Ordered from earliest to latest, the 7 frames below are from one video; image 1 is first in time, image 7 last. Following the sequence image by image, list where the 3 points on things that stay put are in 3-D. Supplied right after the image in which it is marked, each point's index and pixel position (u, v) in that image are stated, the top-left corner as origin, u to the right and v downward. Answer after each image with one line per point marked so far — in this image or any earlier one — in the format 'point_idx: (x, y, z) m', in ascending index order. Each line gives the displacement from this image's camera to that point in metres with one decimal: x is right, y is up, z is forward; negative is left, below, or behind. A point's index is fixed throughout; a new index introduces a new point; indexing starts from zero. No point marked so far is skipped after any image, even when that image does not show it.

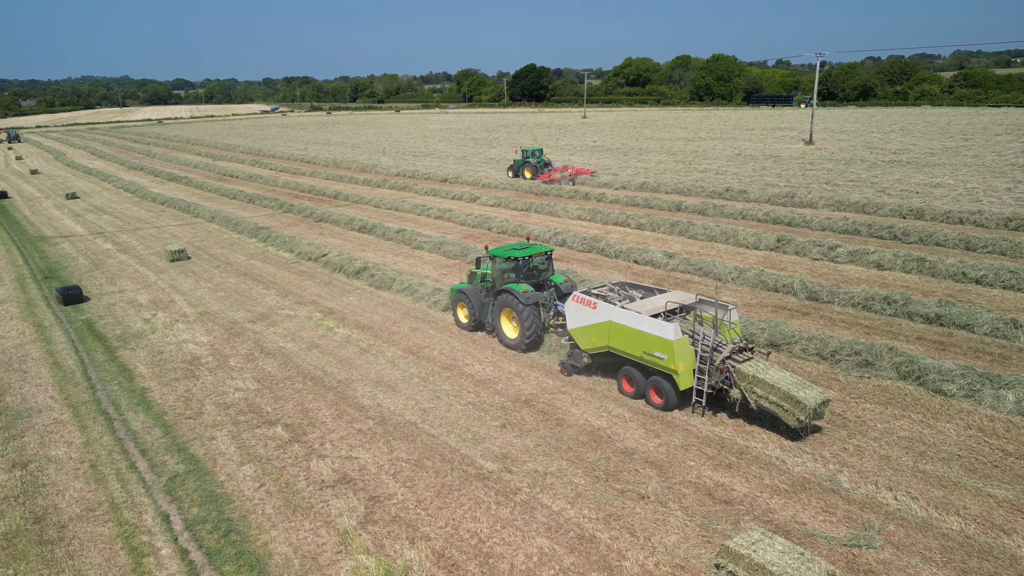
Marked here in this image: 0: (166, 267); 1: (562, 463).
0: (-8.4, +0.5, +17.9) m
1: (+0.5, -1.7, +7.3) m
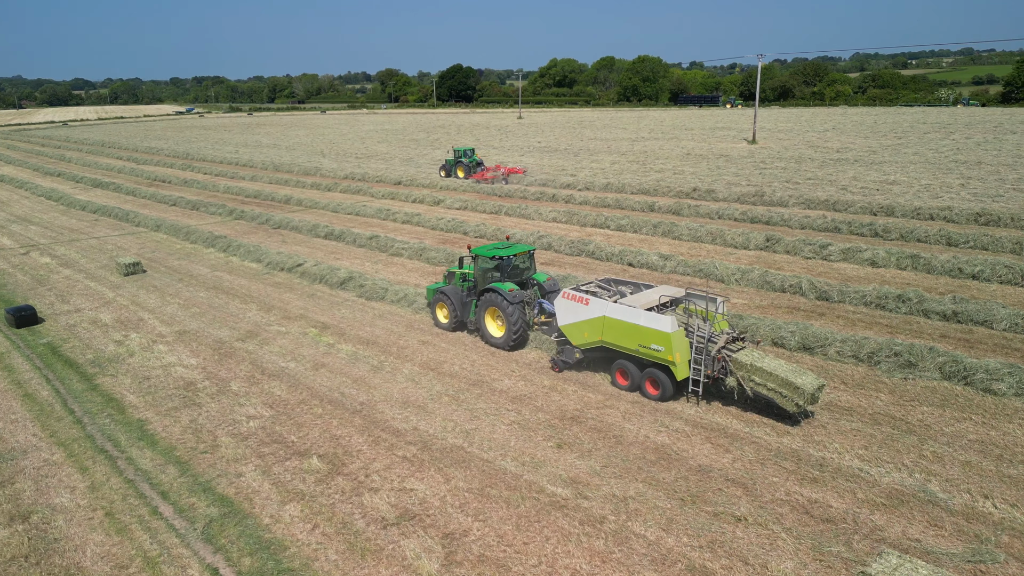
0: (-8.8, +0.1, +16.6) m
1: (+1.2, -1.8, +6.8) m
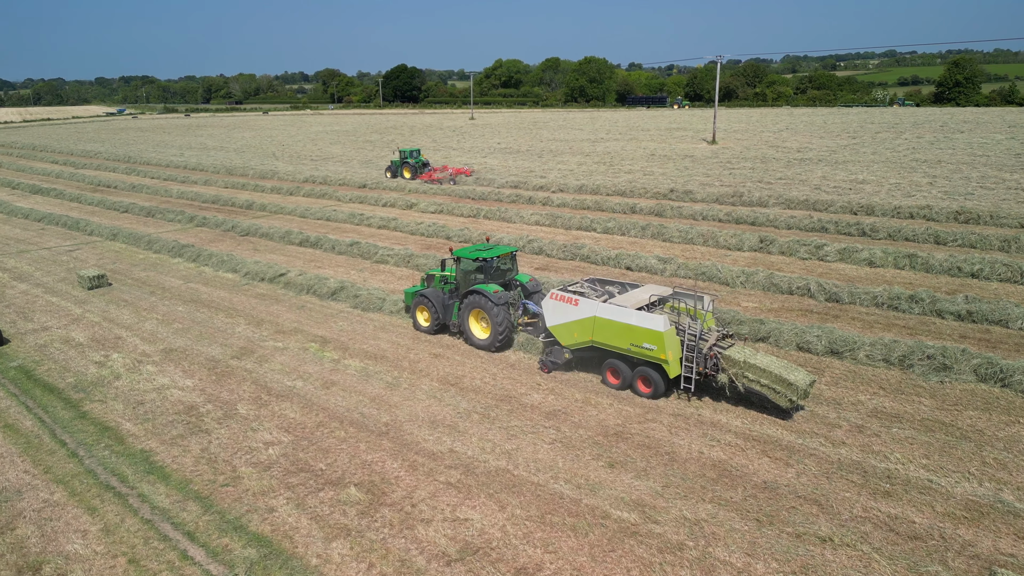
0: (-8.9, -0.2, +15.5) m
1: (+1.7, -1.9, +6.5) m
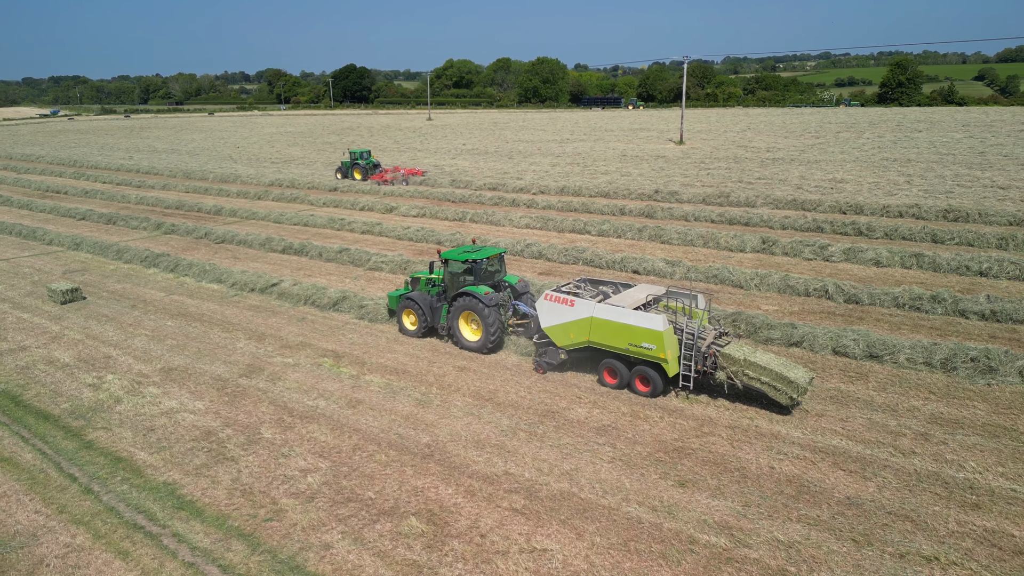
0: (-8.8, -0.5, +14.5) m
1: (+2.4, -2.0, +6.2) m
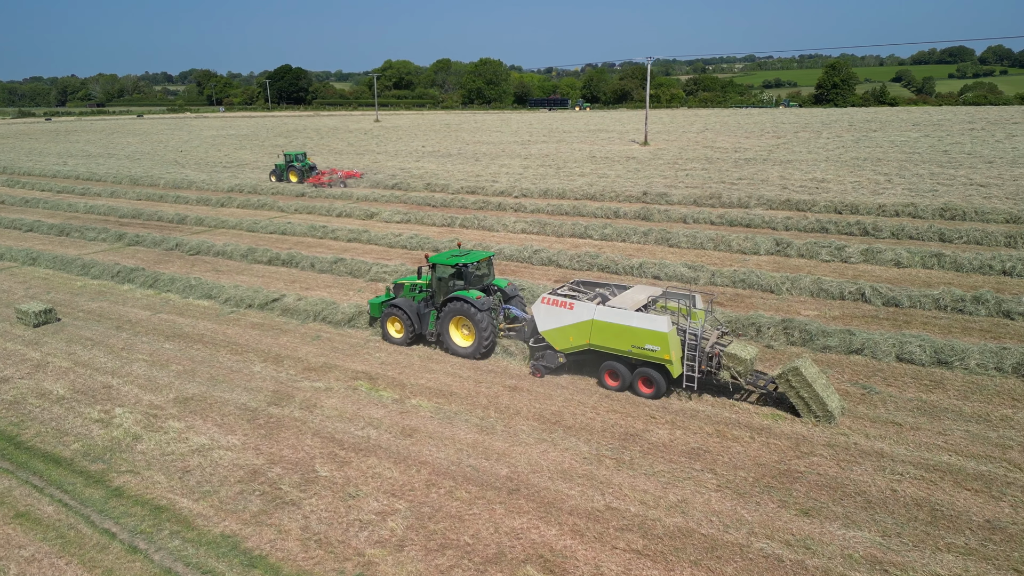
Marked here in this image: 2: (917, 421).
0: (-8.5, -0.8, +13.2) m
1: (+3.5, -2.1, +5.8) m
2: (+4.4, -1.4, +8.0) m
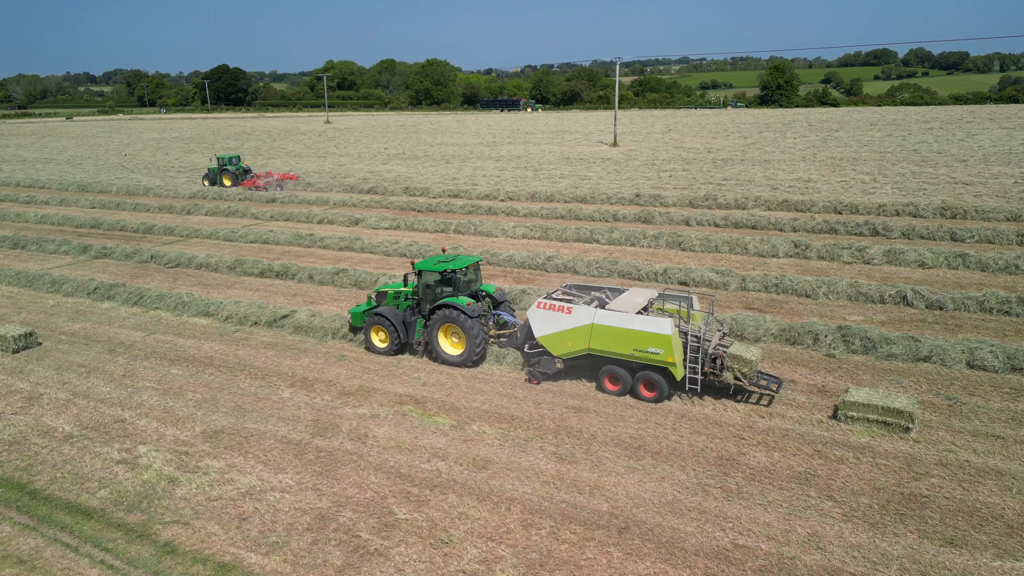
0: (-7.9, -1.2, +11.9) m
1: (+4.5, -2.2, +5.5) m
2: (+5.3, -1.5, +7.7) m
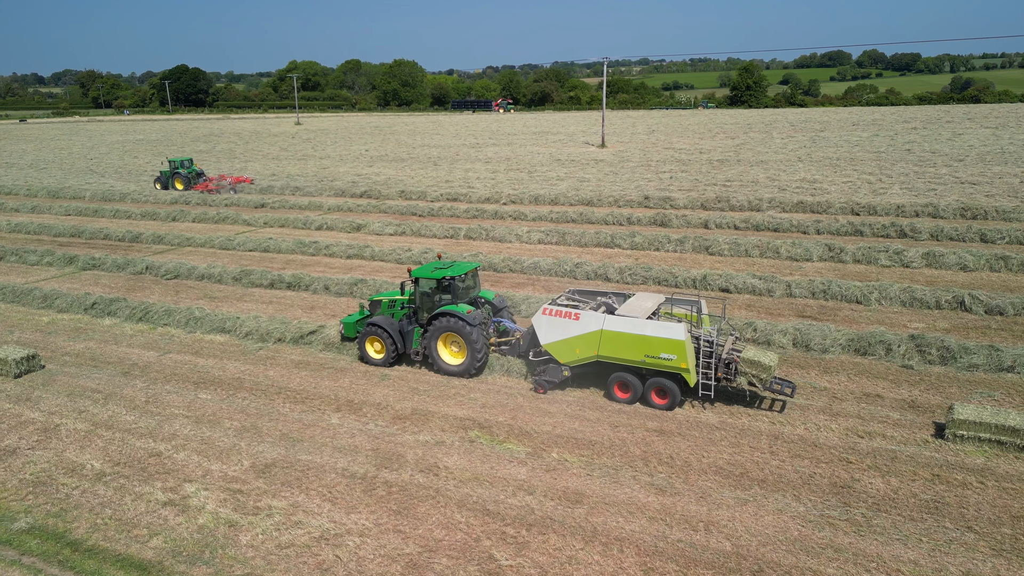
0: (-7.2, -1.5, +10.9) m
1: (+5.6, -2.3, +5.0) m
2: (+6.2, -1.6, +7.3) m
